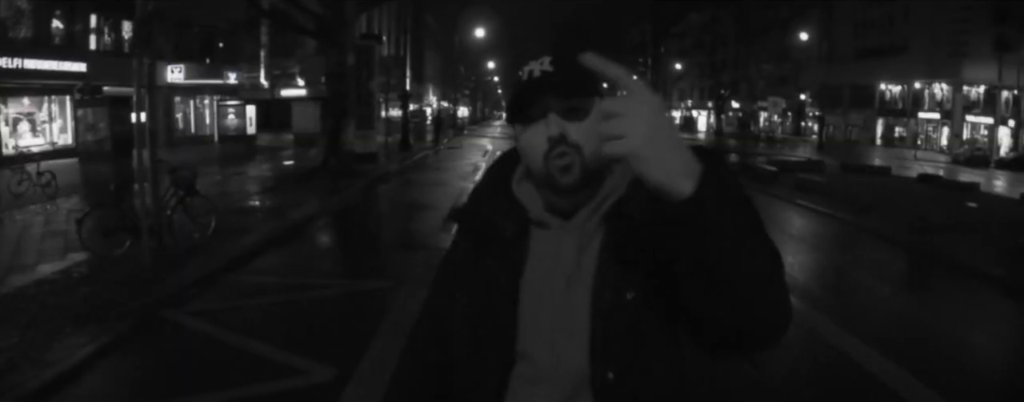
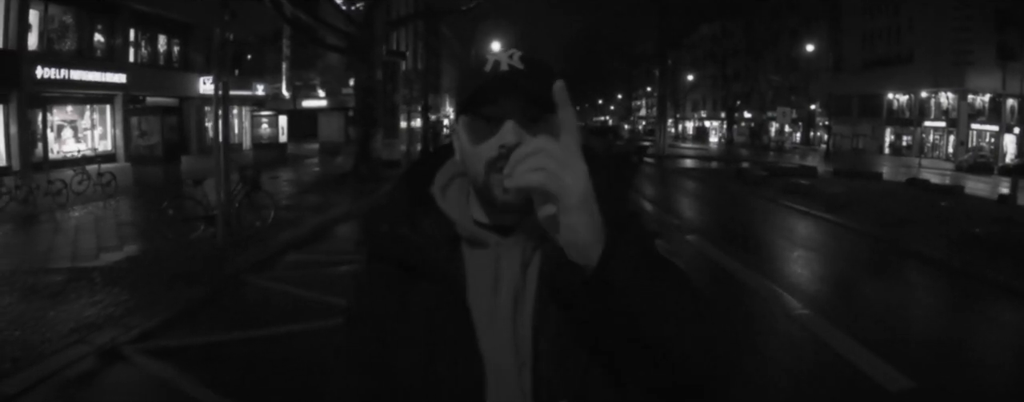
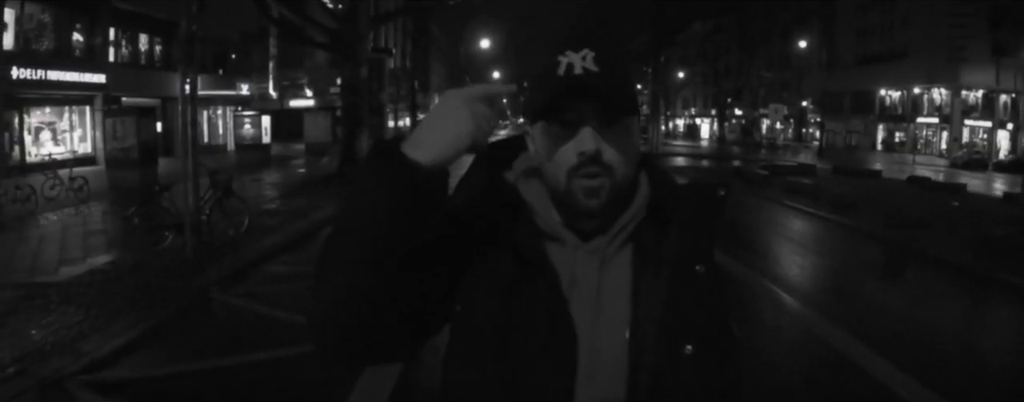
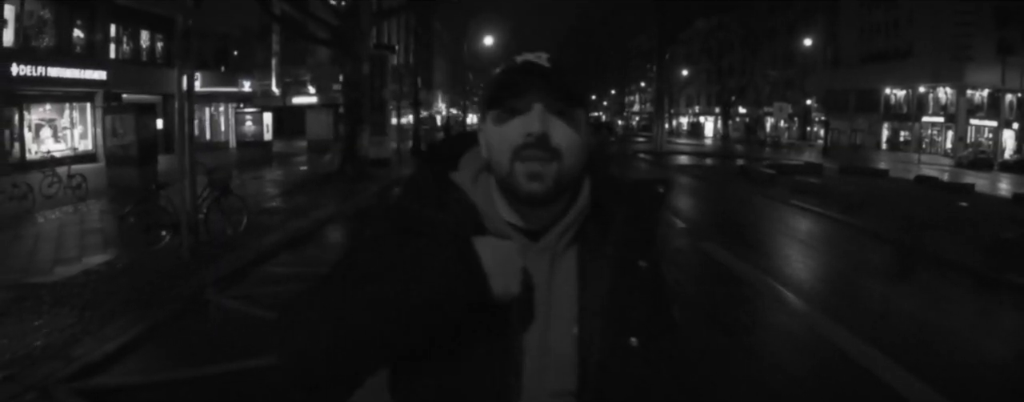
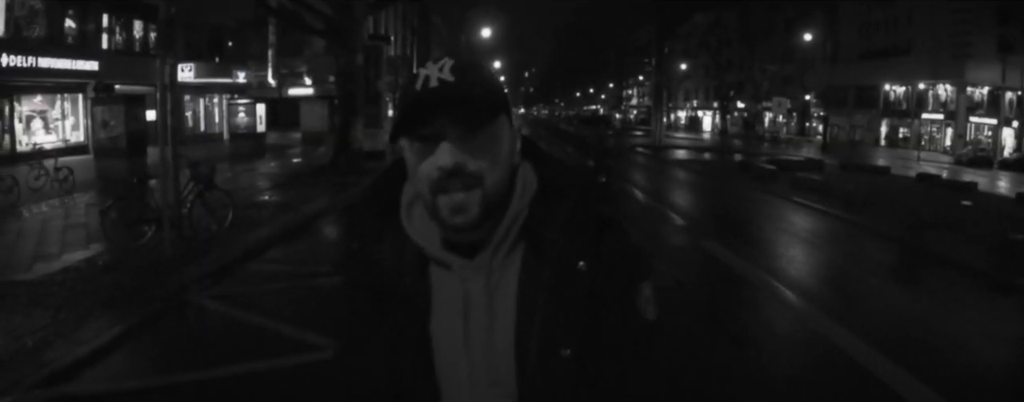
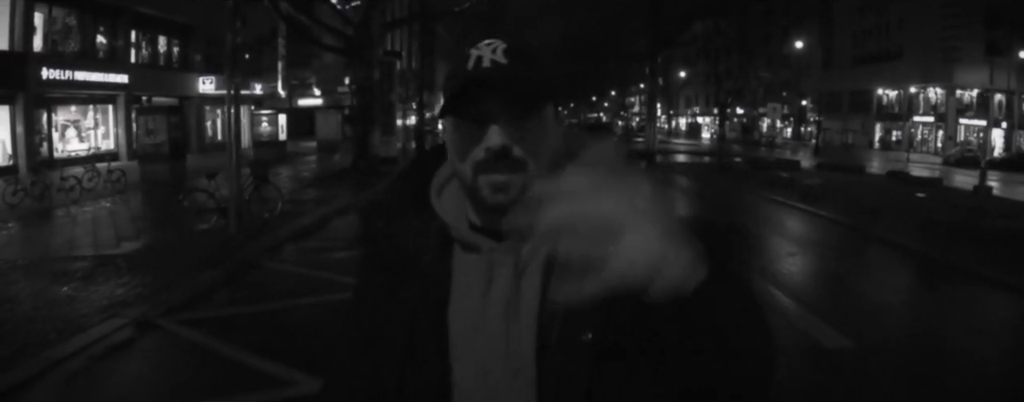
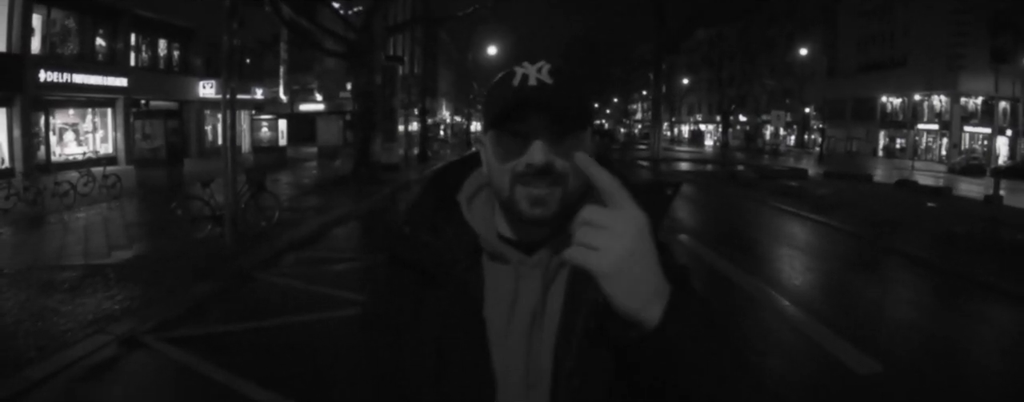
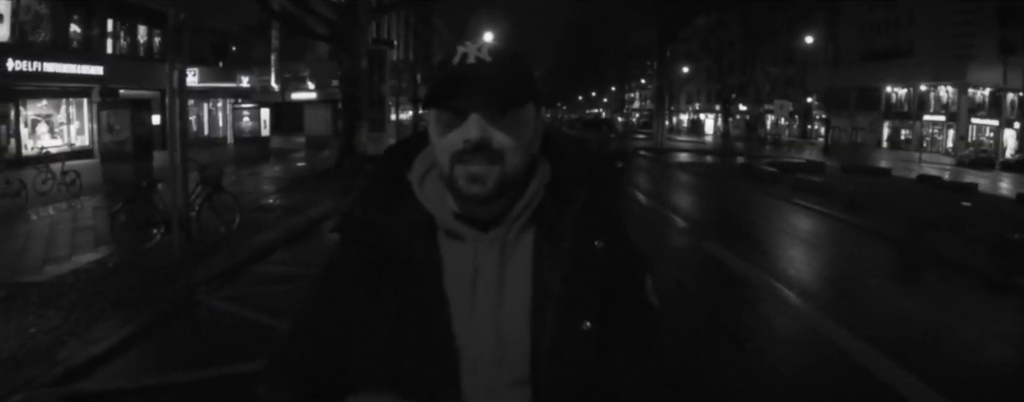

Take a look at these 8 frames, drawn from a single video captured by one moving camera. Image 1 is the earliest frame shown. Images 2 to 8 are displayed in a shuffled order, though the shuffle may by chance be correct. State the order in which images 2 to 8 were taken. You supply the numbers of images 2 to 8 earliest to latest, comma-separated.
5, 8, 4, 3, 2, 7, 6
